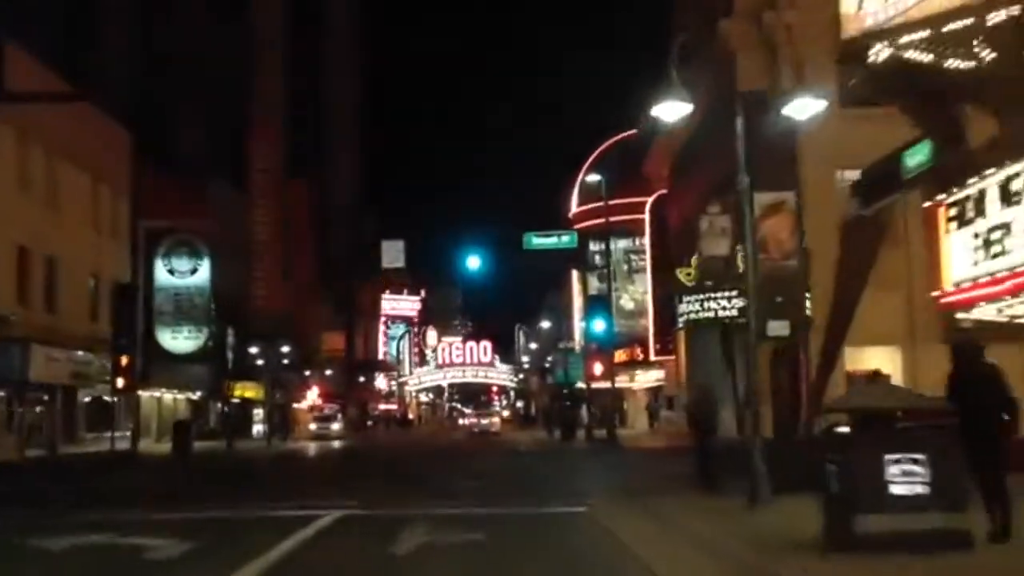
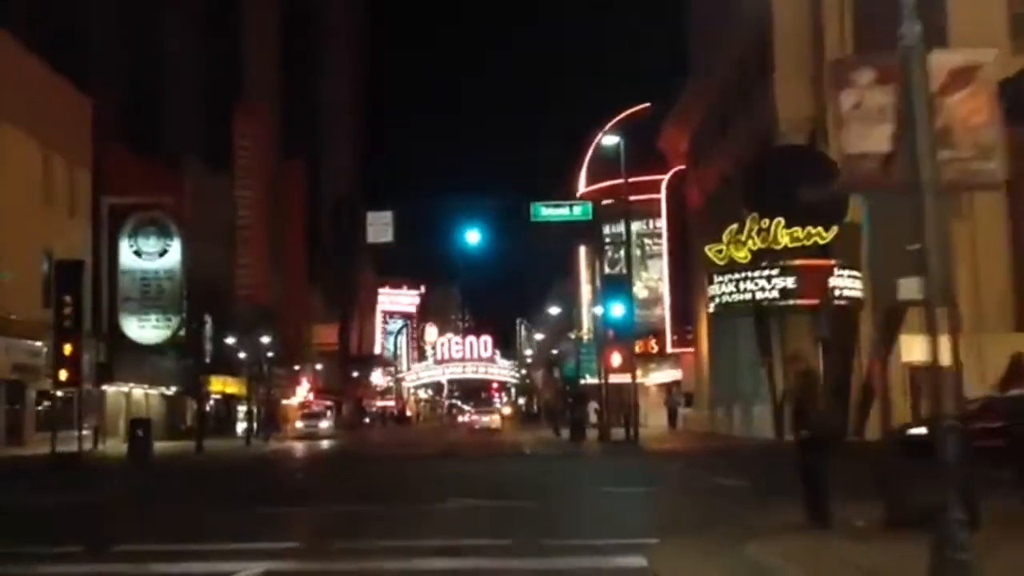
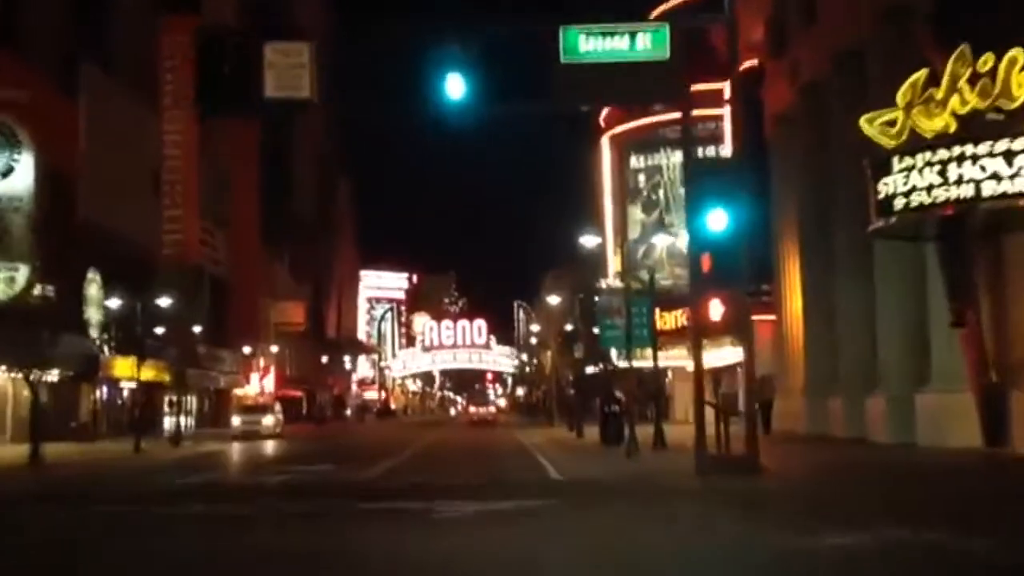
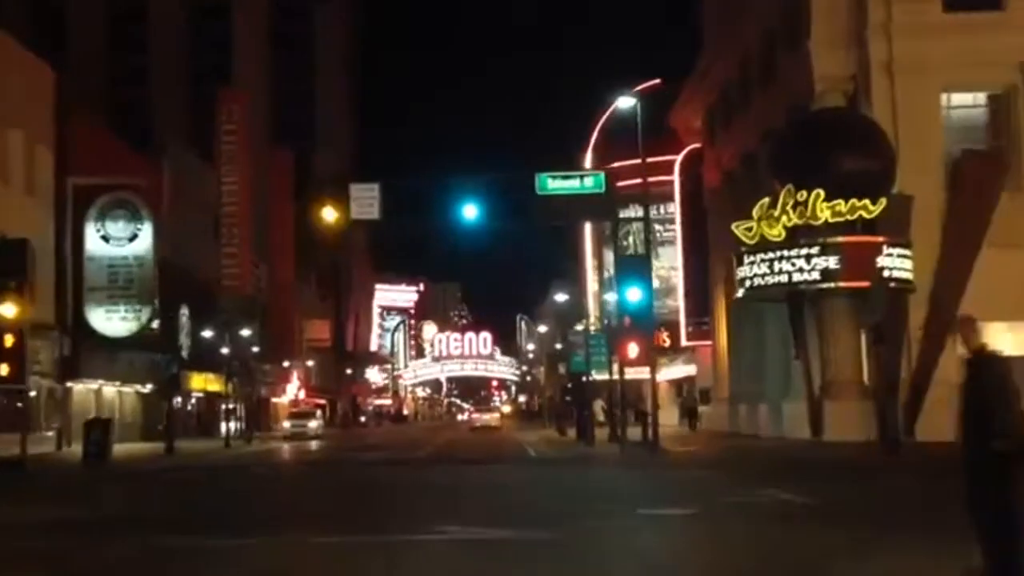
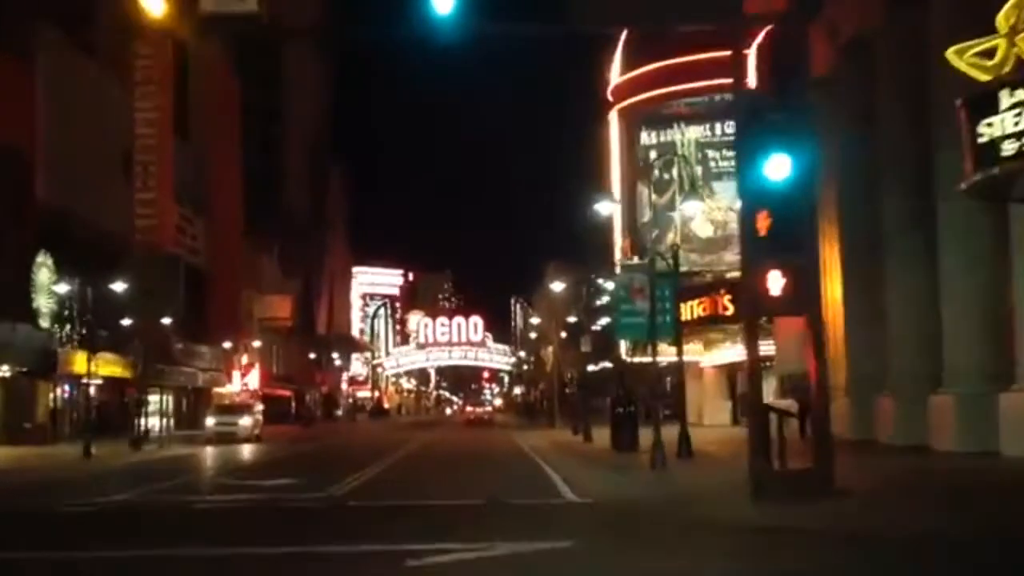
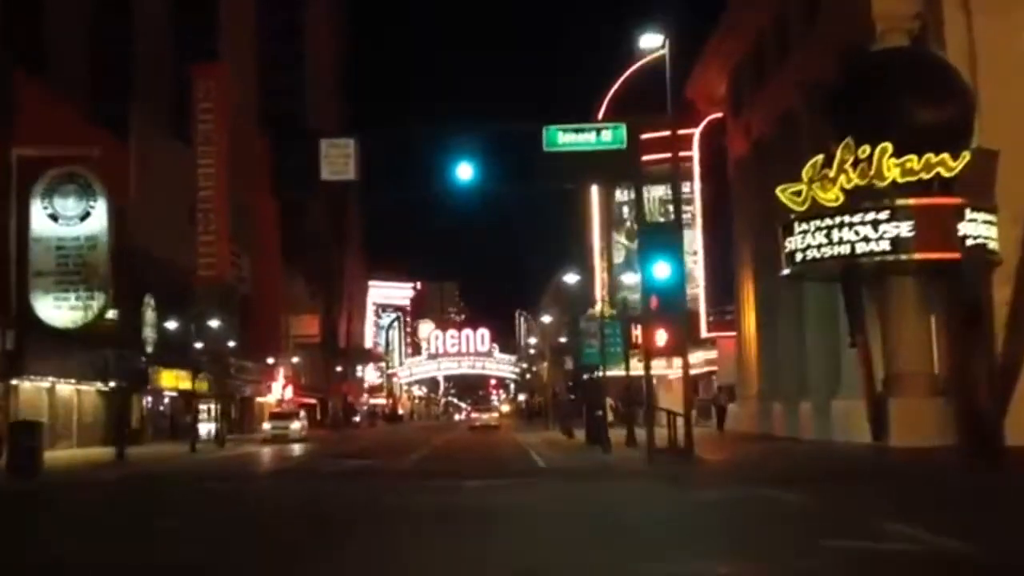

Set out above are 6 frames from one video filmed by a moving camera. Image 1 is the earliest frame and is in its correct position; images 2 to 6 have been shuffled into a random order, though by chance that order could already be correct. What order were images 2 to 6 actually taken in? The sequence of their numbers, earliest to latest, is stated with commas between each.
2, 4, 6, 3, 5
